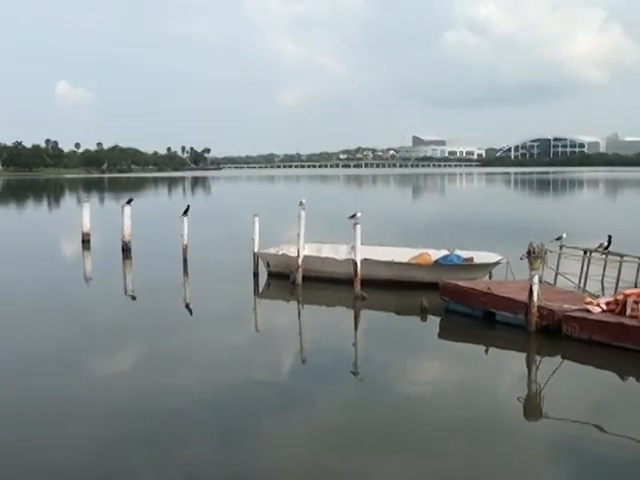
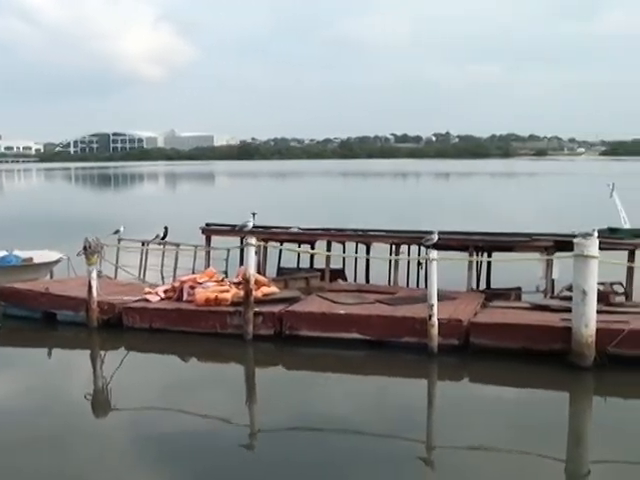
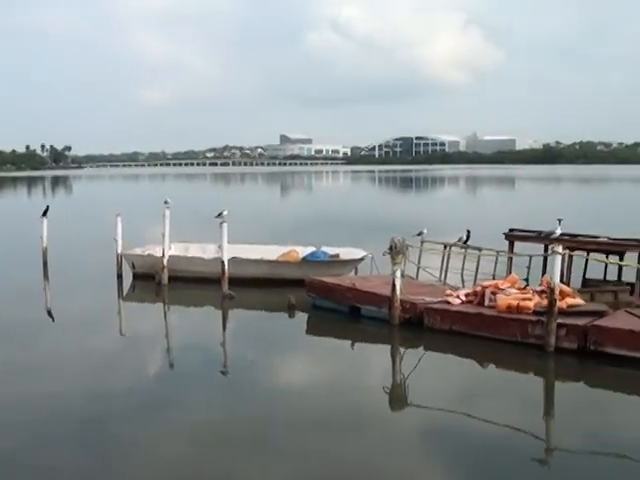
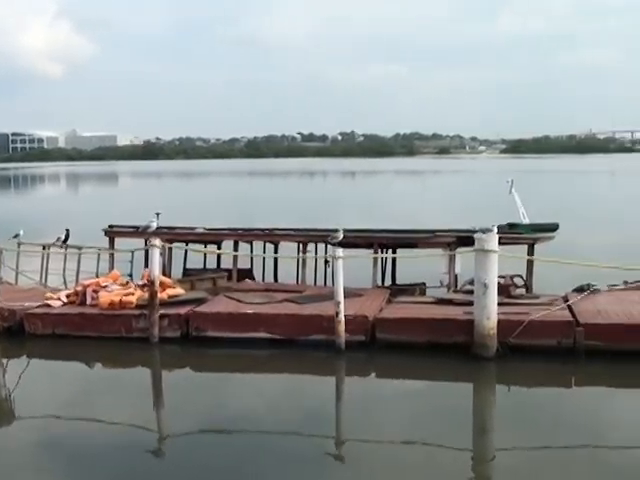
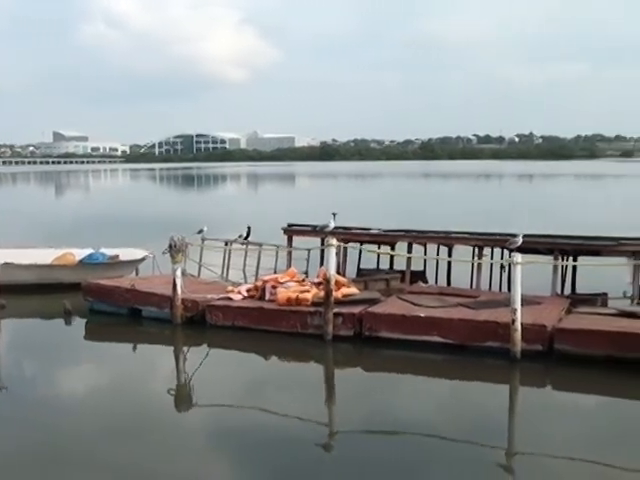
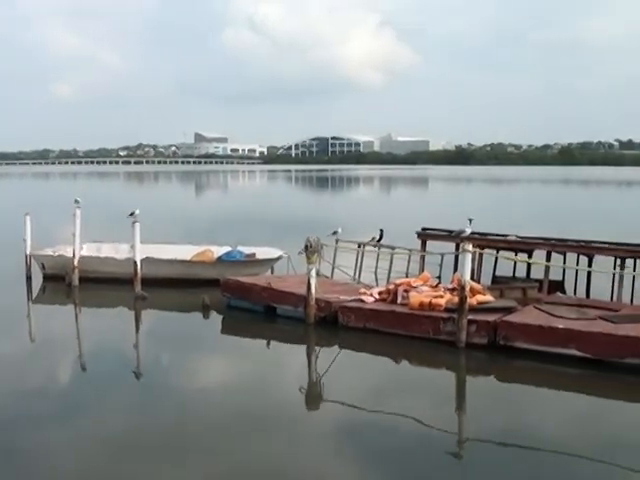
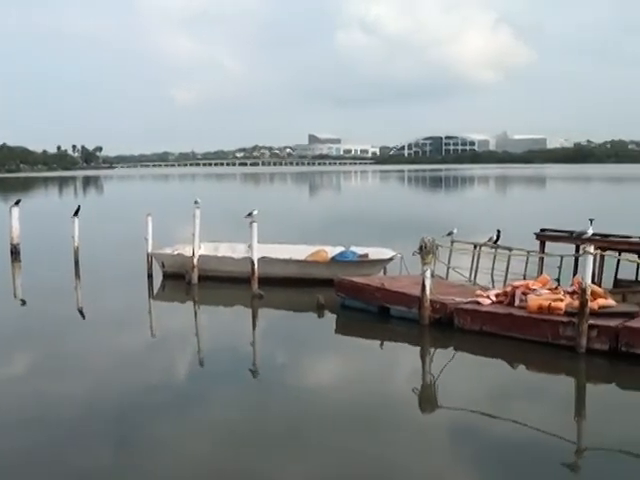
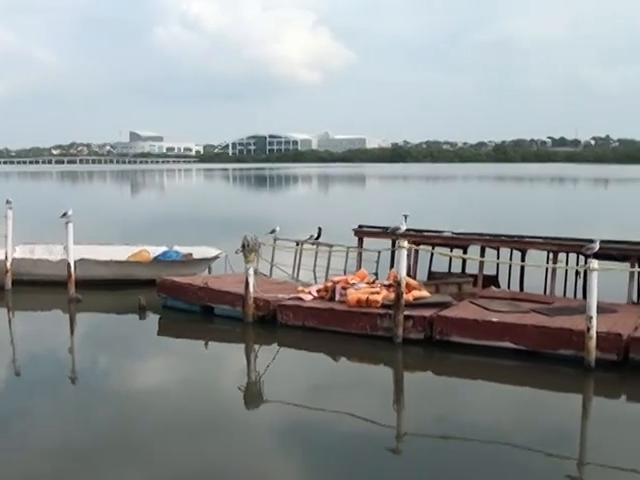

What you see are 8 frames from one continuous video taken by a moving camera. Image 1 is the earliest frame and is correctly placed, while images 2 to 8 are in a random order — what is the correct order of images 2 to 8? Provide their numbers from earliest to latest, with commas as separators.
7, 3, 6, 8, 5, 2, 4
